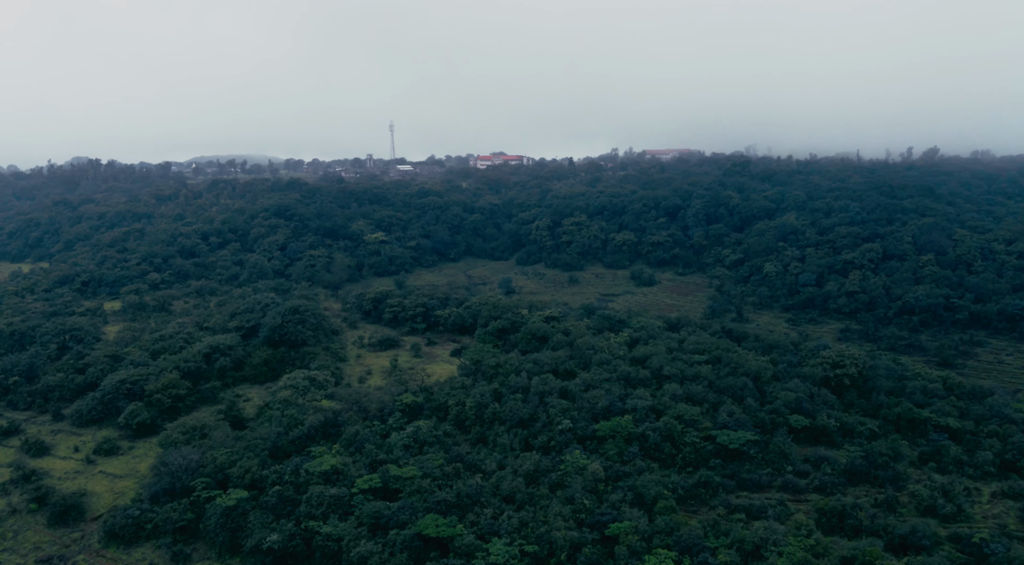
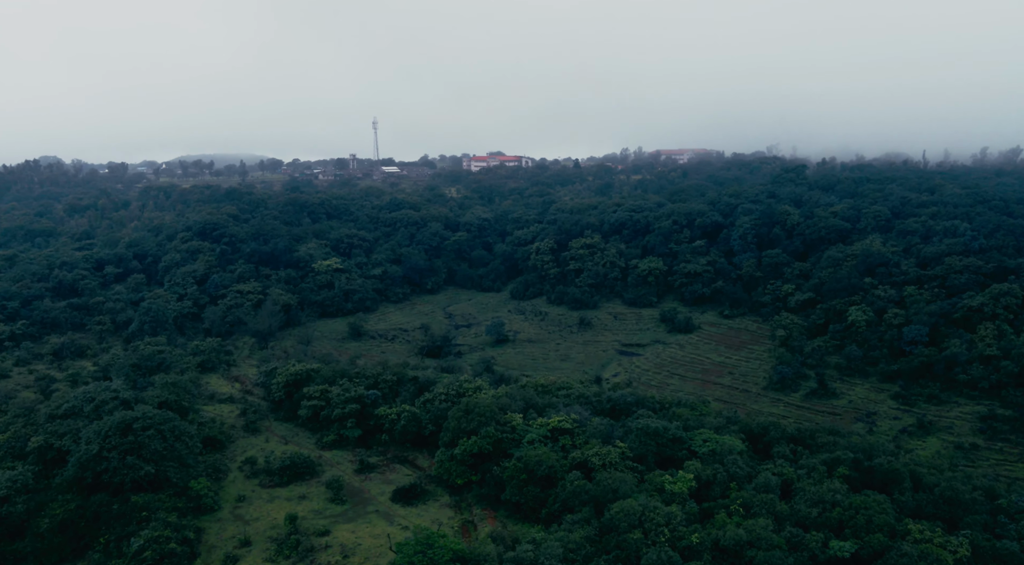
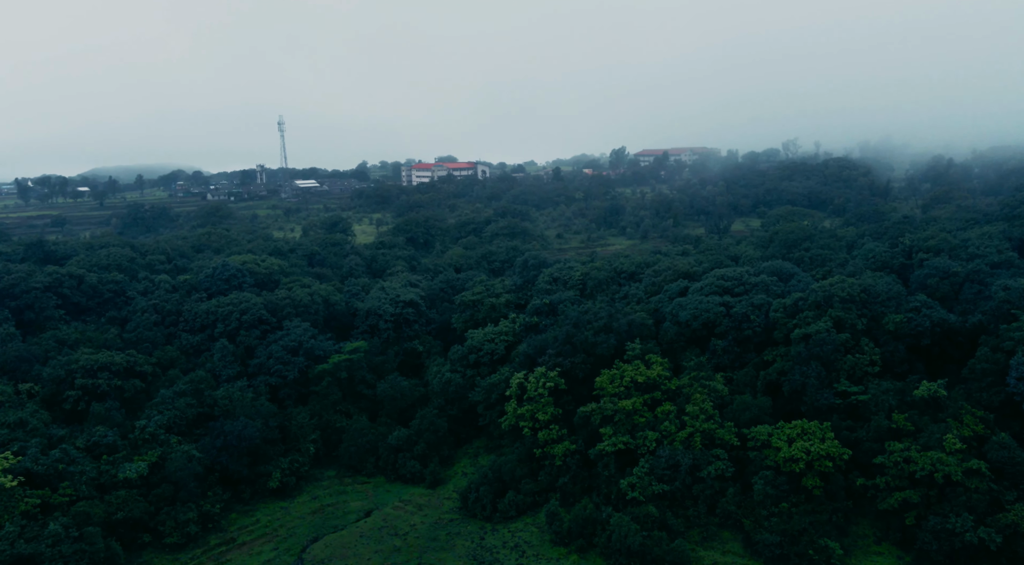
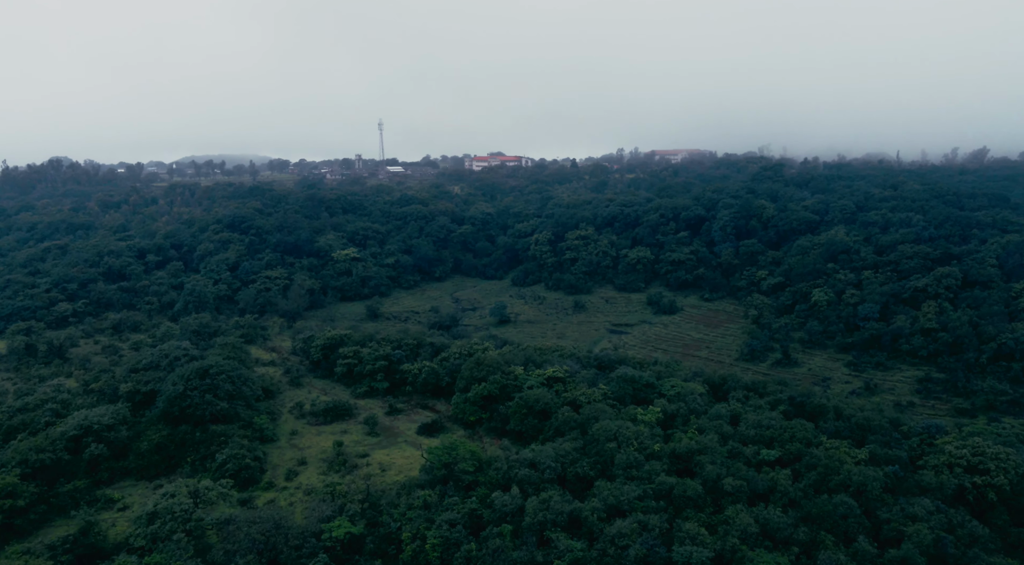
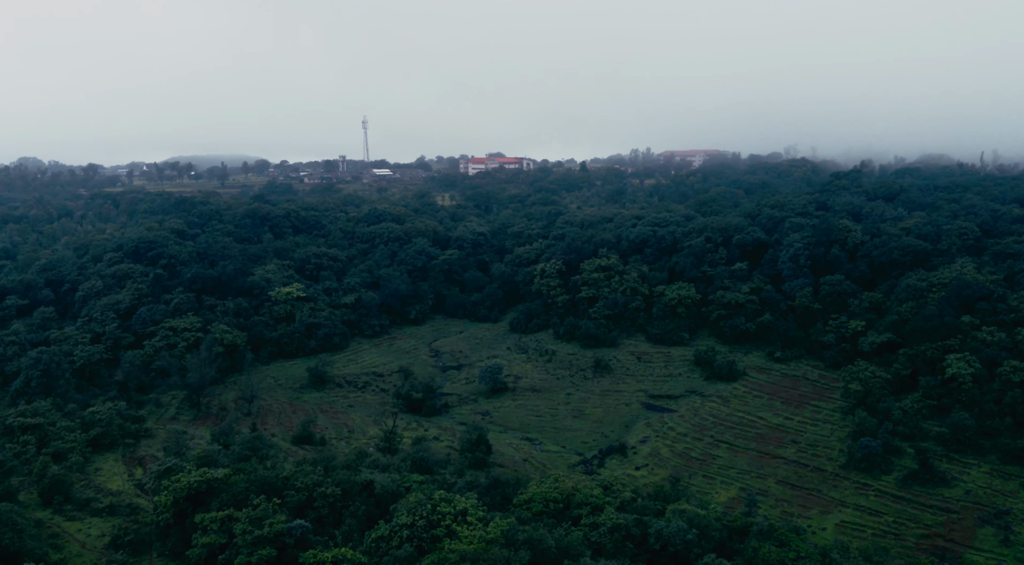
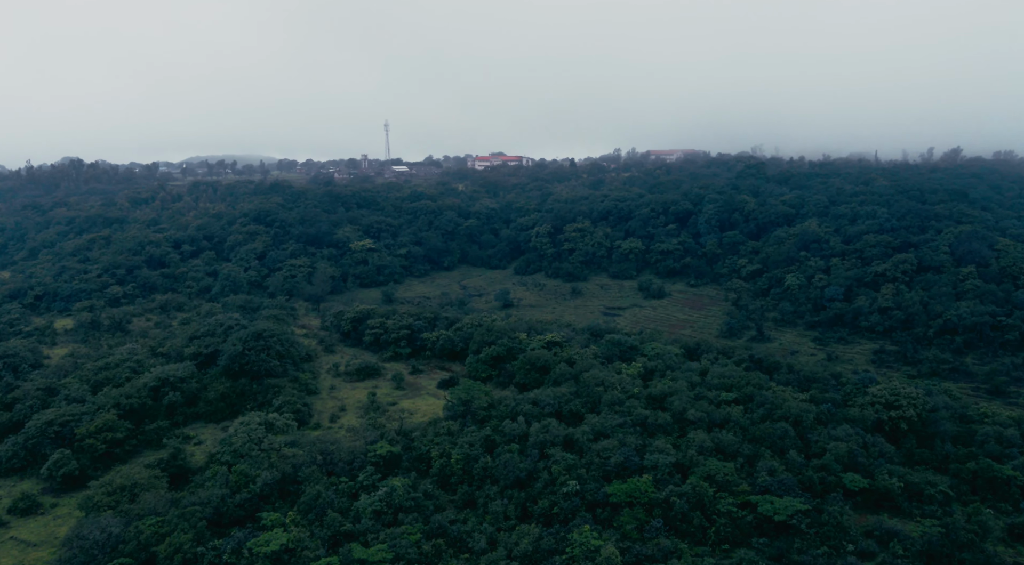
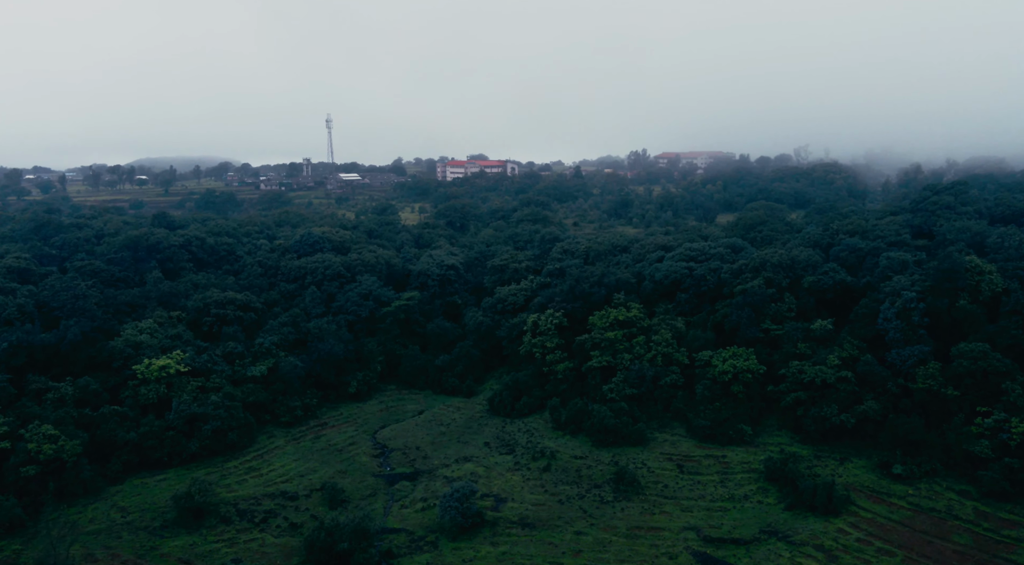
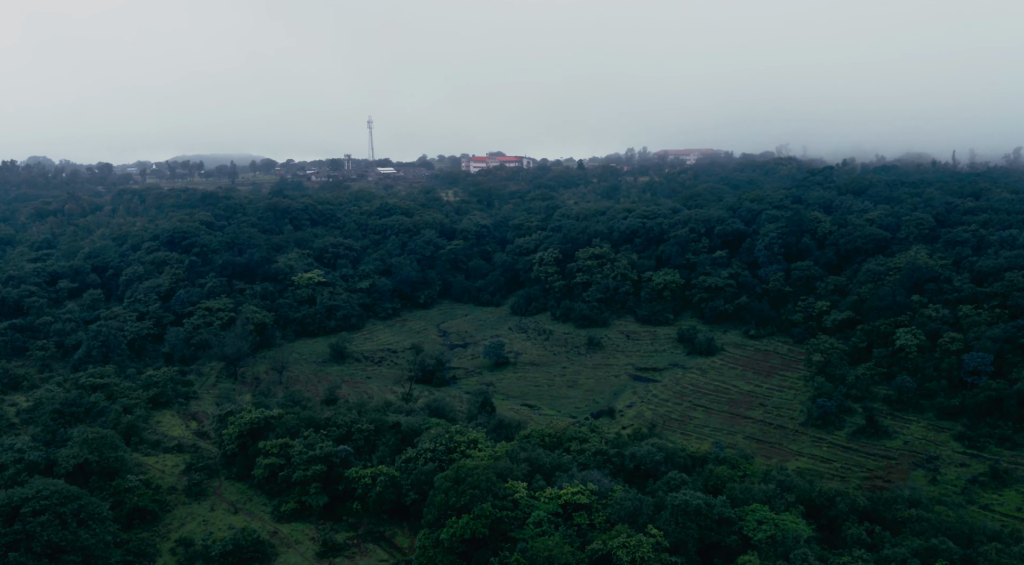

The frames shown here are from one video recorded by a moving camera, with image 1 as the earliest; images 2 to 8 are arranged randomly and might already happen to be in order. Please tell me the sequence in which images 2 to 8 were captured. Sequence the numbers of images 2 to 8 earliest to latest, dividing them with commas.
6, 4, 2, 8, 5, 7, 3
